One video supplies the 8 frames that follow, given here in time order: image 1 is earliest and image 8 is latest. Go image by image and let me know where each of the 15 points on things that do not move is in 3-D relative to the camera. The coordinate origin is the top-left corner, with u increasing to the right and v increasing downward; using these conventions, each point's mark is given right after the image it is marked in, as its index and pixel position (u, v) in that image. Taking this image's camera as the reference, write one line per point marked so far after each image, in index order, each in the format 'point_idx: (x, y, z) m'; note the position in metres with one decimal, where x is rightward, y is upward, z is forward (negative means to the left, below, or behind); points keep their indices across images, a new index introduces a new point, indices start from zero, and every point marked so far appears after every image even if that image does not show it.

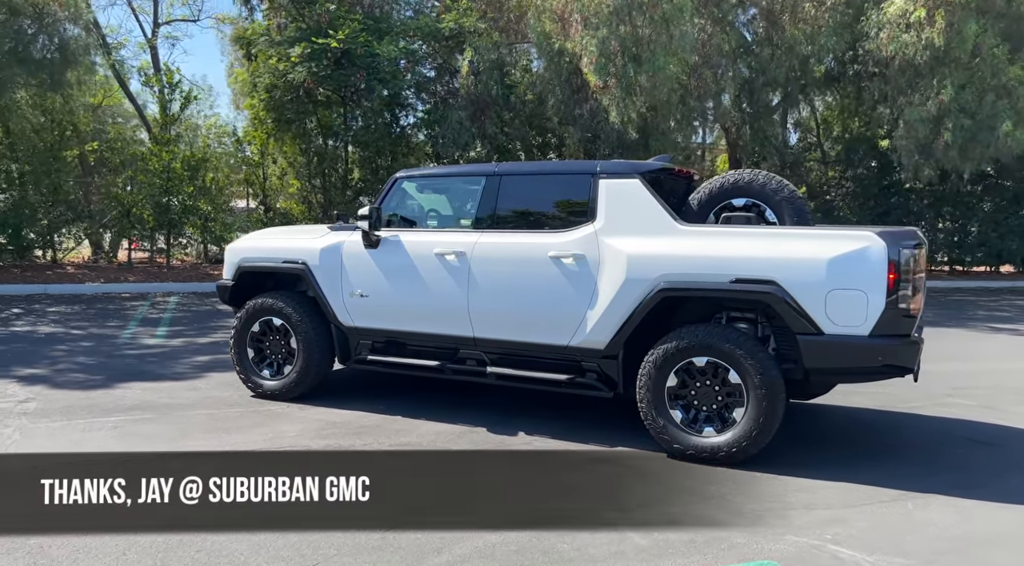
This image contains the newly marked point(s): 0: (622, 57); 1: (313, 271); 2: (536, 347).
0: (+2.5, +5.1, +16.5) m
1: (-1.6, +0.1, +6.0) m
2: (+0.2, -0.5, +5.3) m
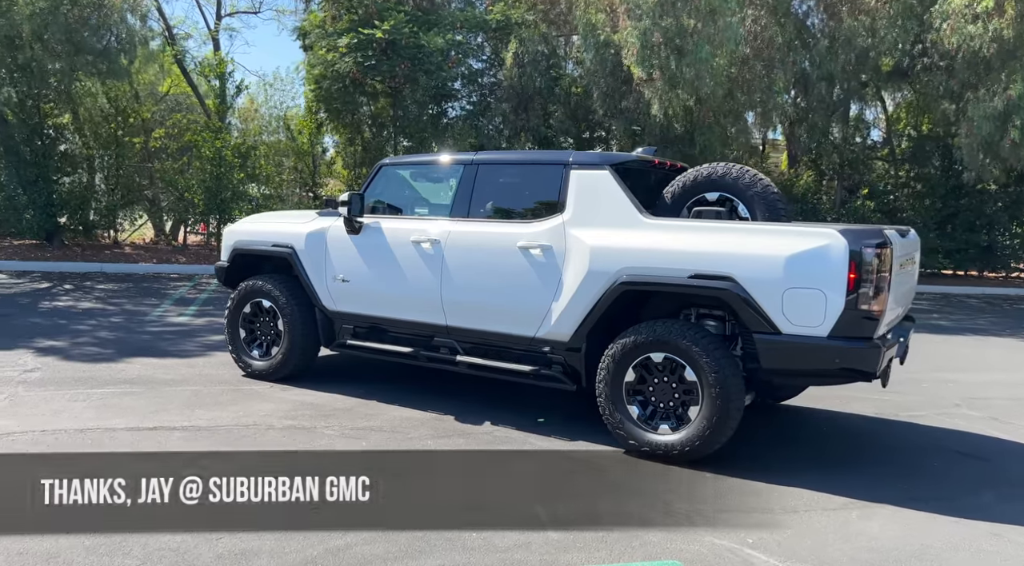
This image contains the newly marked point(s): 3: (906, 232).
0: (+3.4, +5.2, +16.2) m
1: (-1.8, +0.2, +6.1) m
2: (-0.1, -0.4, +5.2) m
3: (+2.7, +0.4, +5.1) m
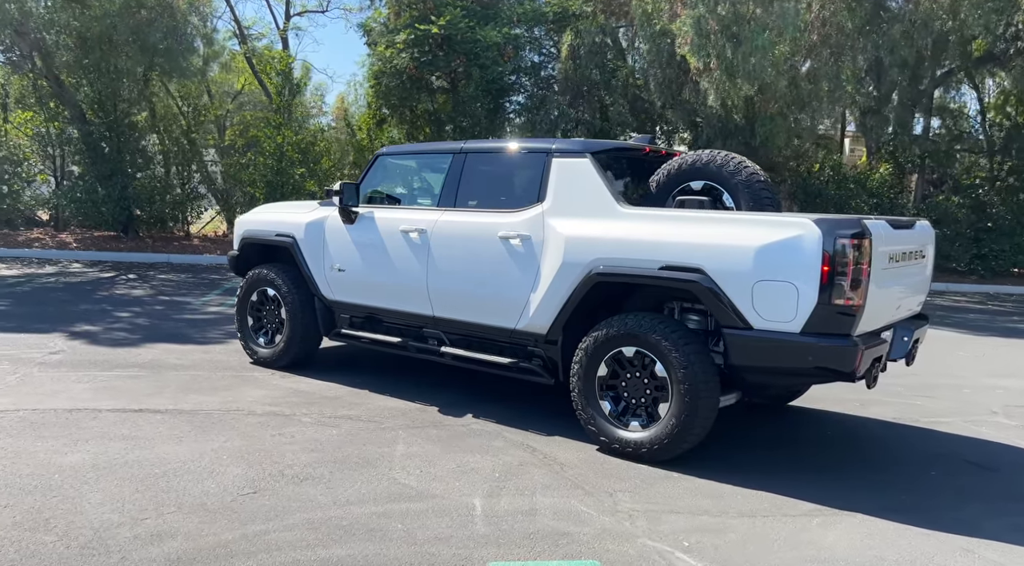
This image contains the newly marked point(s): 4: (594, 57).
0: (+4.4, +5.2, +15.7) m
1: (-1.8, +0.3, +6.2) m
2: (-0.2, -0.3, +5.2) m
3: (+2.6, +0.4, +4.7) m
4: (+2.1, +5.5, +17.9) m
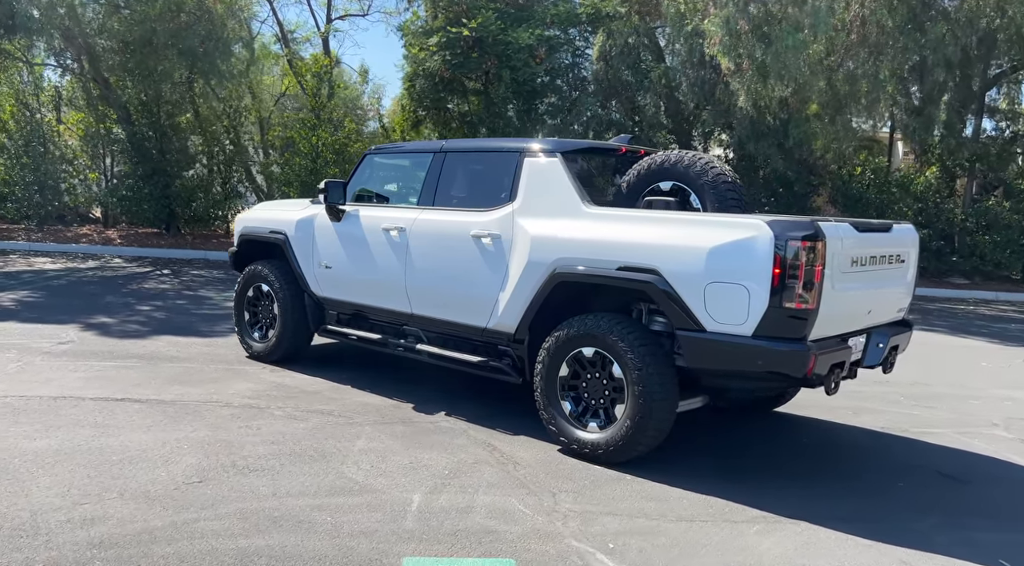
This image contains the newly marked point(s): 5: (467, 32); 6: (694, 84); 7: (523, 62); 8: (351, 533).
0: (+5.0, +5.1, +15.4) m
1: (-1.9, +0.4, +6.3) m
2: (-0.4, -0.3, +5.2) m
3: (+2.4, +0.4, +4.6) m
4: (+2.8, +5.4, +17.7) m
5: (-1.1, +5.9, +17.4) m
6: (+4.3, +4.6, +17.2) m
7: (+0.3, +5.4, +18.1) m
8: (-0.7, -1.1, +3.2) m
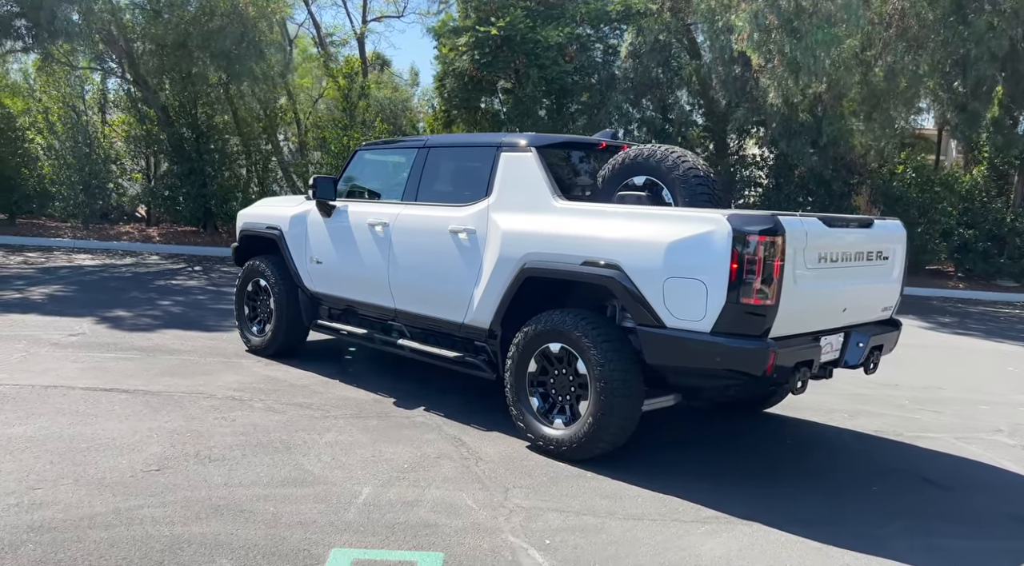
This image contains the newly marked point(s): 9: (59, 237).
0: (+5.5, +5.1, +15.0) m
1: (-2.0, +0.4, +6.4) m
2: (-0.5, -0.3, +5.2) m
3: (+2.2, +0.4, +4.4) m
4: (+3.4, +5.4, +17.5) m
5: (-0.4, +6.0, +17.4) m
6: (+4.9, +4.6, +16.9) m
7: (+1.0, +5.4, +18.0) m
8: (-1.0, -1.0, +3.2) m
9: (-11.4, +1.2, +18.6) m
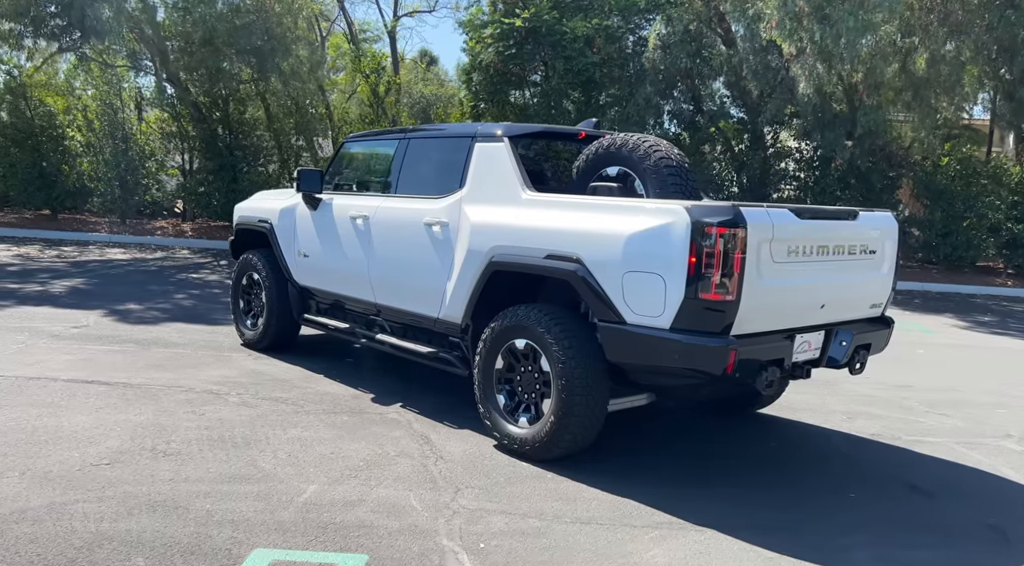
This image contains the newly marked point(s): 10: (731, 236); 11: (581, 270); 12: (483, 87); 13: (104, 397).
0: (+5.9, +5.2, +14.6) m
1: (-2.0, +0.5, +6.4) m
2: (-0.7, -0.2, +5.1) m
3: (+2.0, +0.4, +4.2) m
4: (+4.0, +5.5, +17.1) m
5: (+0.1, +6.1, +17.3) m
6: (+5.4, +4.7, +16.5) m
7: (+1.6, +5.6, +17.8) m
8: (-1.2, -1.0, +3.1) m
9: (-10.8, +1.4, +19.1) m
10: (+1.0, +0.2, +3.3) m
11: (+0.4, +0.1, +3.8) m
12: (-0.8, +5.0, +18.8) m
13: (-2.7, -0.7, +4.9) m
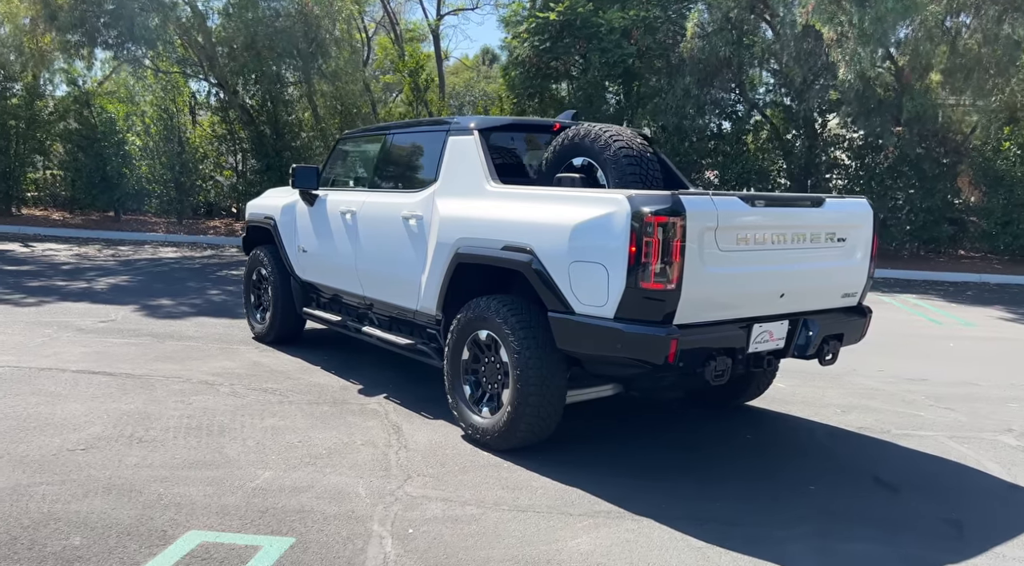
0: (+6.4, +5.4, +14.0) m
1: (-2.1, +0.5, +6.6) m
2: (-0.8, -0.2, +5.2) m
3: (+1.8, +0.5, +4.1) m
4: (+4.7, +5.7, +16.8) m
5: (+0.9, +6.2, +17.2) m
6: (+6.1, +4.9, +16.0) m
7: (+2.4, +5.7, +17.6) m
8: (-1.5, -1.0, +3.3) m
9: (-9.8, +1.4, +20.0) m
10: (+0.7, +0.3, +3.3) m
11: (+0.1, +0.1, +3.8) m
12: (+0.2, +5.1, +18.8) m
13: (-2.8, -0.7, +5.1) m
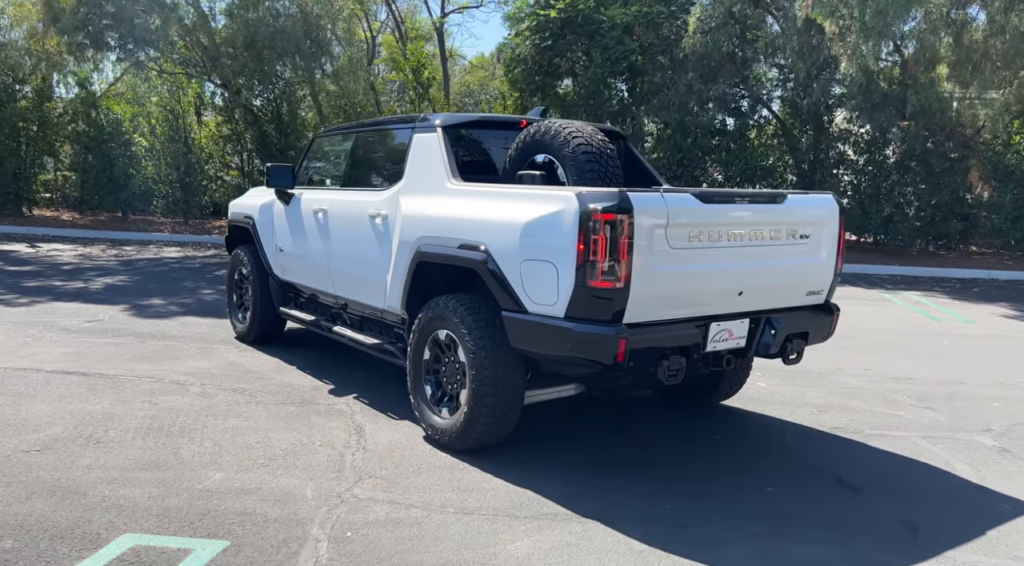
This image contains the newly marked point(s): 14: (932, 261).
0: (+6.4, +5.4, +13.9) m
1: (-2.3, +0.5, +6.5) m
2: (-1.0, -0.2, +5.1) m
3: (+1.5, +0.5, +4.0) m
4: (+4.7, +5.7, +16.6) m
5: (+0.9, +6.3, +17.1) m
6: (+6.1, +4.9, +15.8) m
7: (+2.4, +5.8, +17.5) m
8: (-1.8, -1.0, +3.2) m
9: (-9.7, +1.4, +20.1) m
10: (+0.5, +0.3, +3.2) m
11: (-0.1, +0.1, +3.7) m
12: (+0.2, +5.2, +18.7) m
13: (-3.0, -0.7, +5.1) m
14: (+9.0, +0.5, +15.9) m
